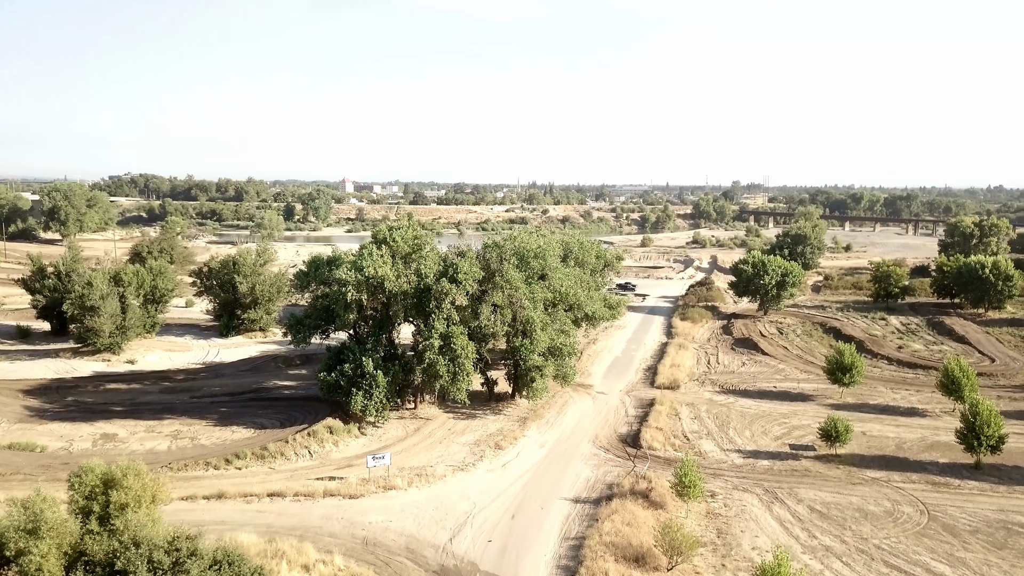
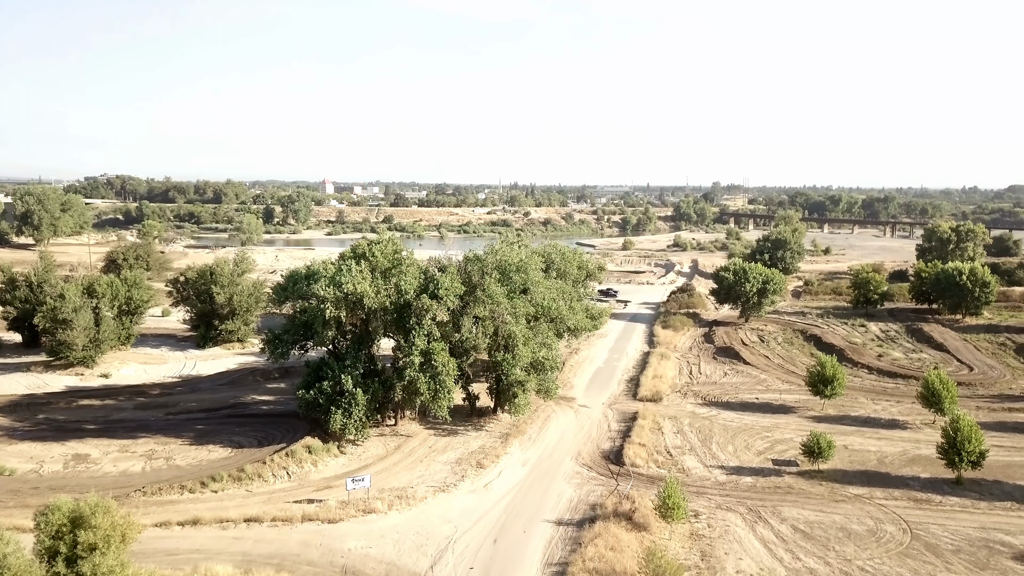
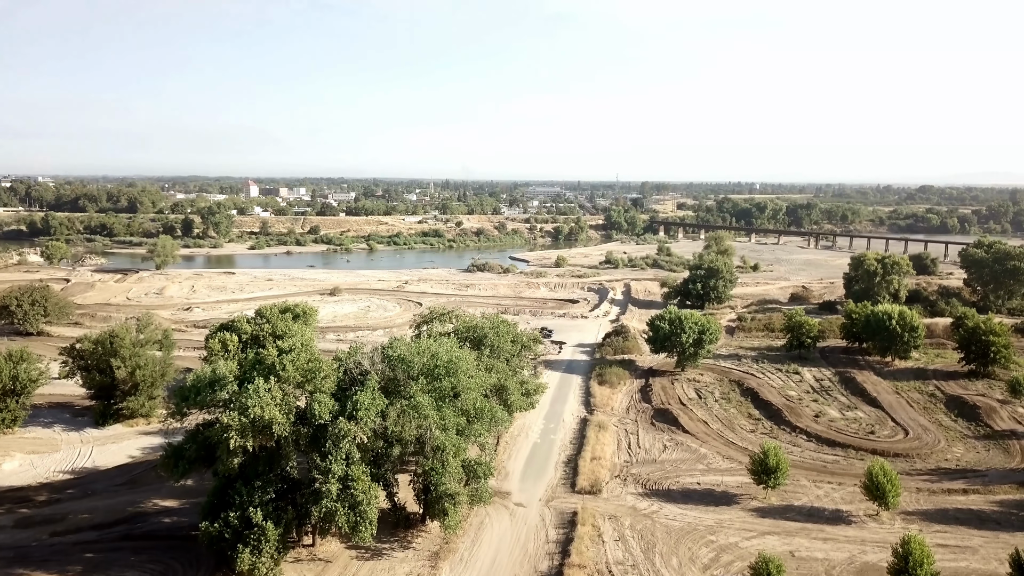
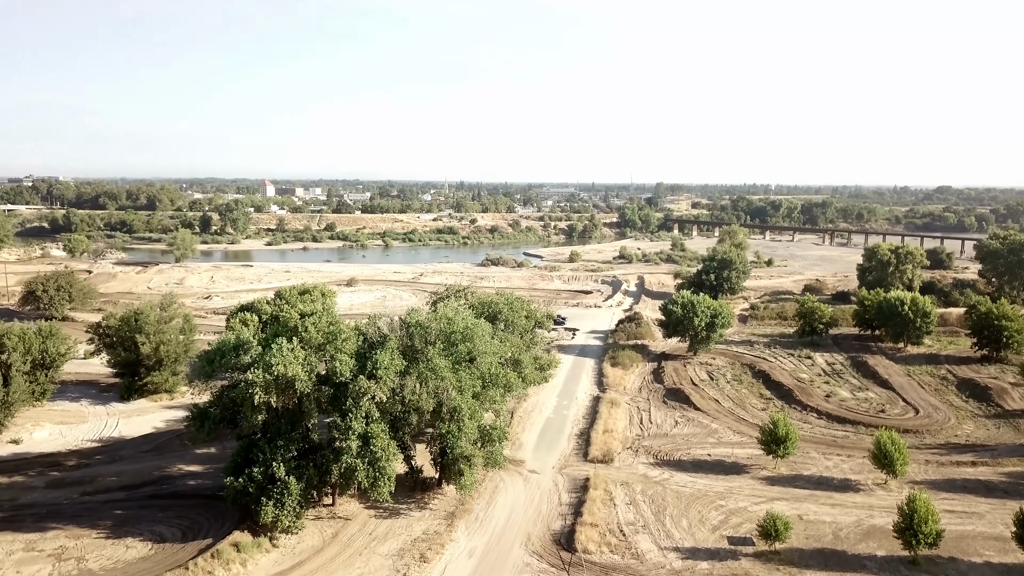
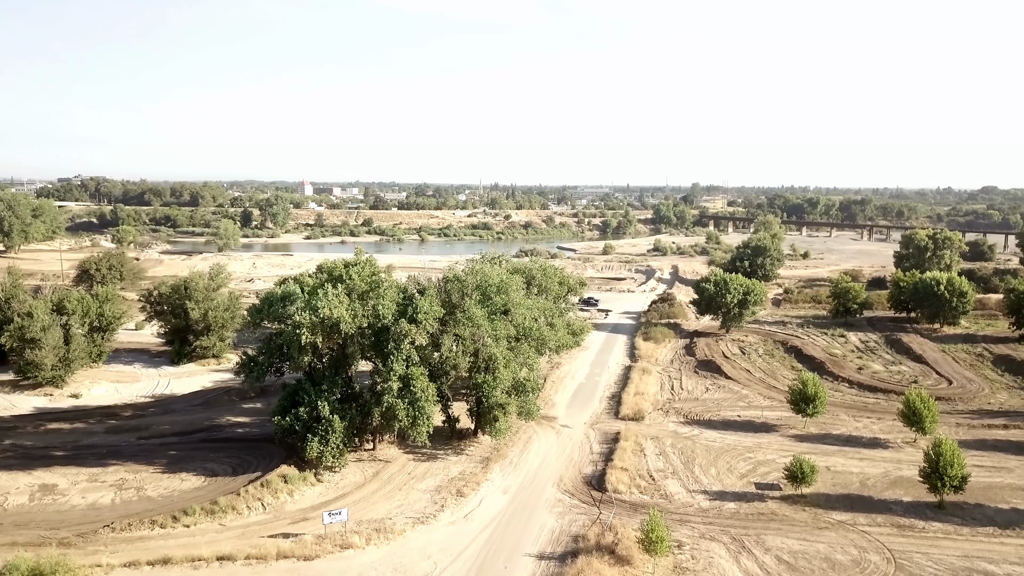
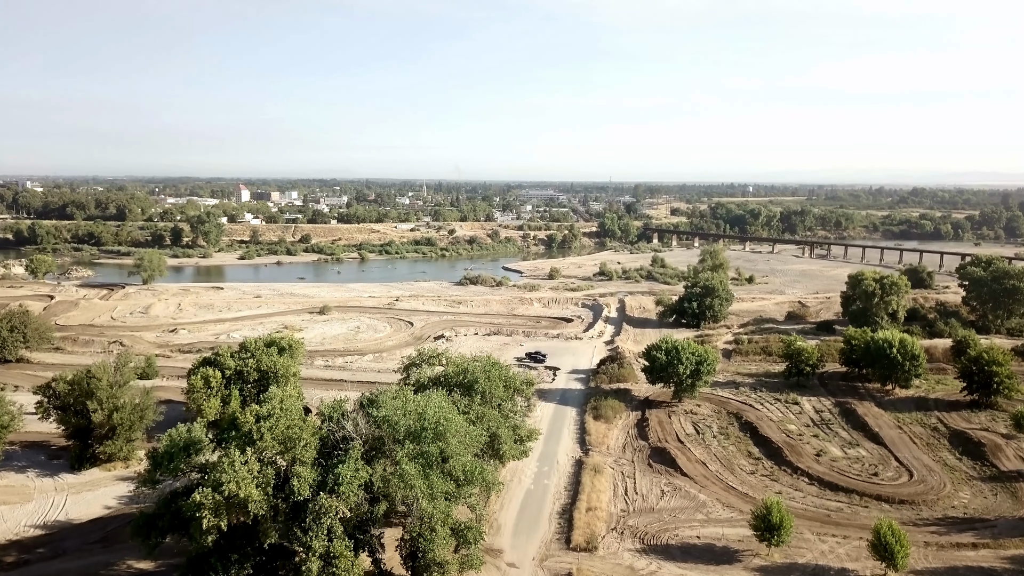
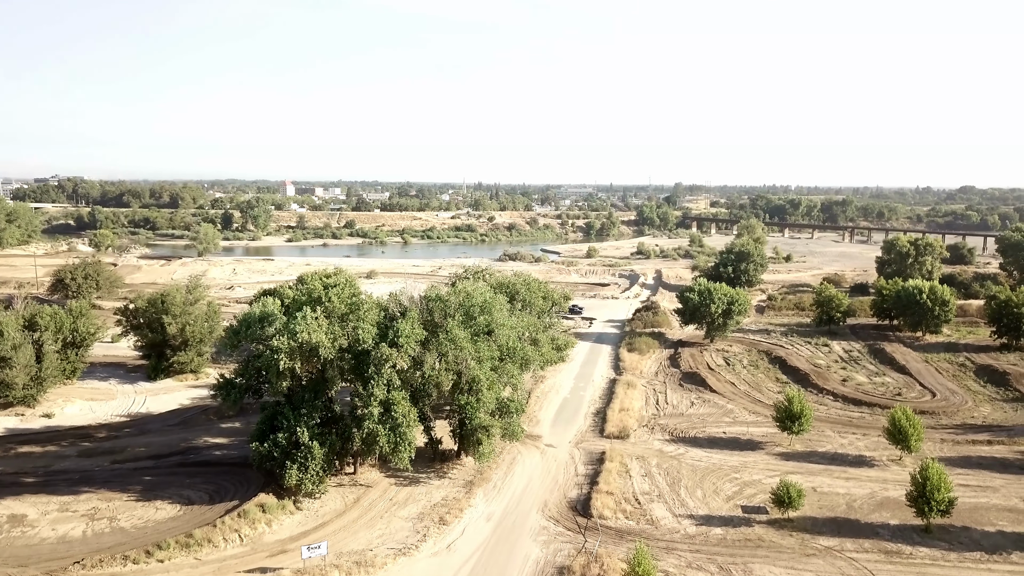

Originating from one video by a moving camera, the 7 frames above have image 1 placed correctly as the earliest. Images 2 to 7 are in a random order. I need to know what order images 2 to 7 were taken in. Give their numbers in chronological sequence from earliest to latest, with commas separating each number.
2, 5, 7, 4, 3, 6
